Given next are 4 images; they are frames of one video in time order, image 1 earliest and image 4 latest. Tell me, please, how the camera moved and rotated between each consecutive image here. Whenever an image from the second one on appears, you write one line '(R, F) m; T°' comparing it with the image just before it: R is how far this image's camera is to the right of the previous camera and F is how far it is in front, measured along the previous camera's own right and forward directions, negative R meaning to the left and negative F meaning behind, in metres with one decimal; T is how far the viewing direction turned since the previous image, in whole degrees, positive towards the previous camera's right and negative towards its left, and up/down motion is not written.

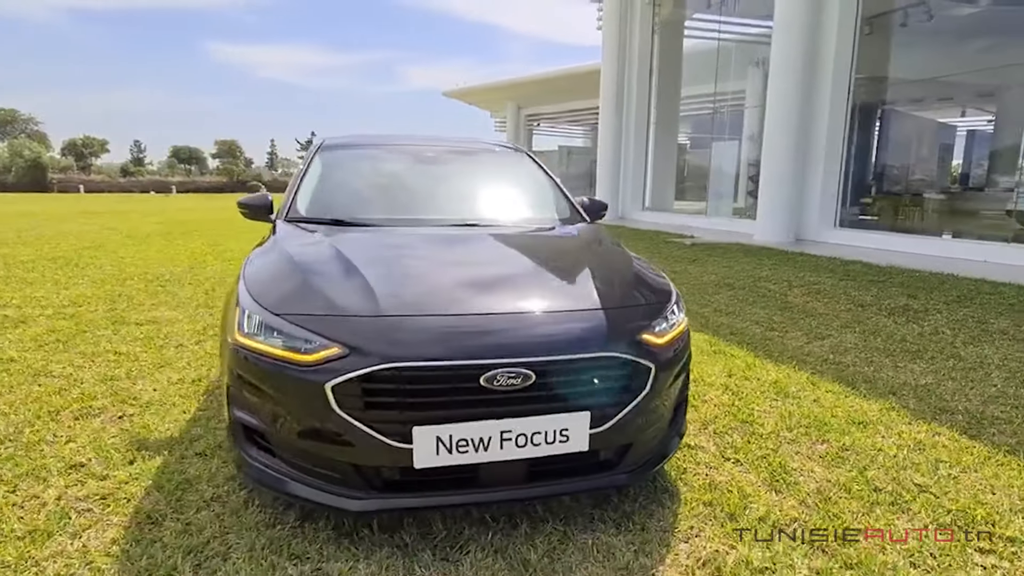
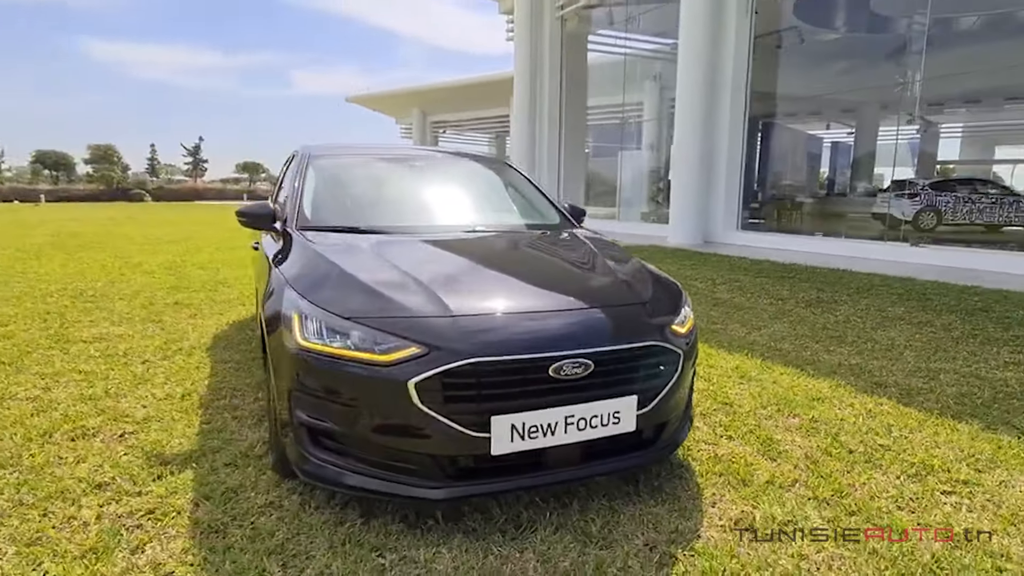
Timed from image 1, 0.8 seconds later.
(-0.5, -0.1) m; +9°
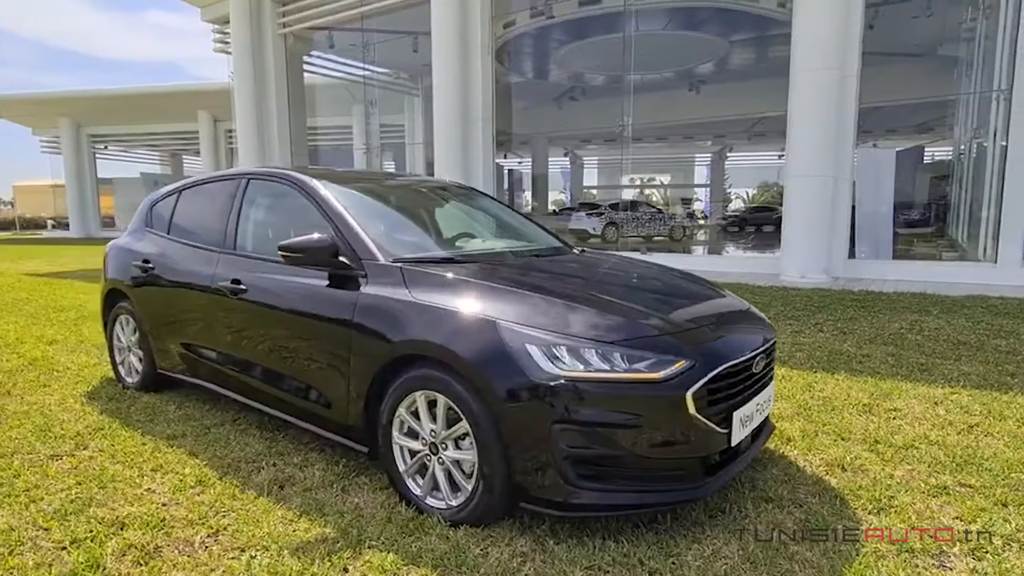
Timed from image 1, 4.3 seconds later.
(-1.8, +0.4) m; +29°
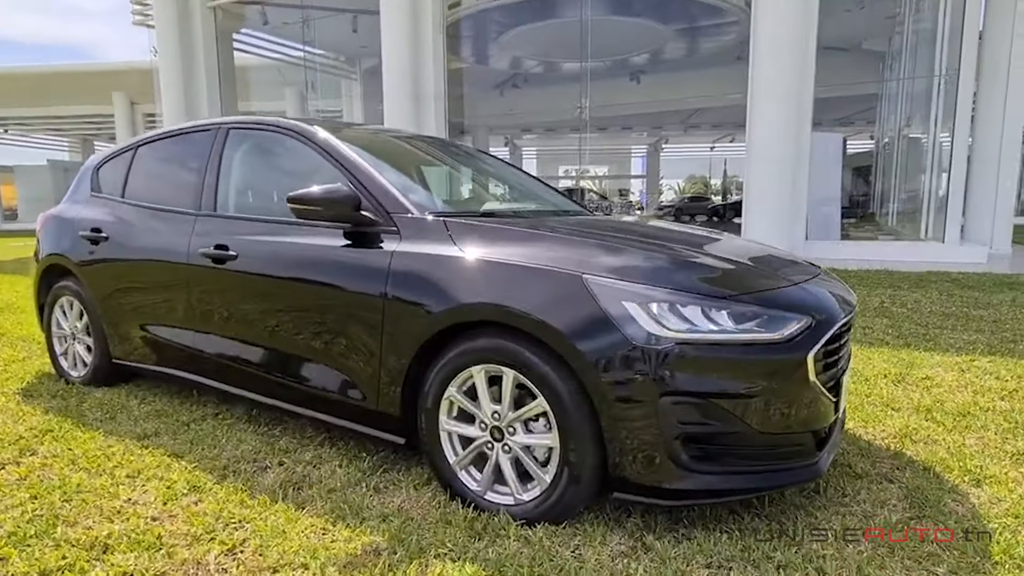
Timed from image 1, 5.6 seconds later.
(-0.5, +0.4) m; +6°
